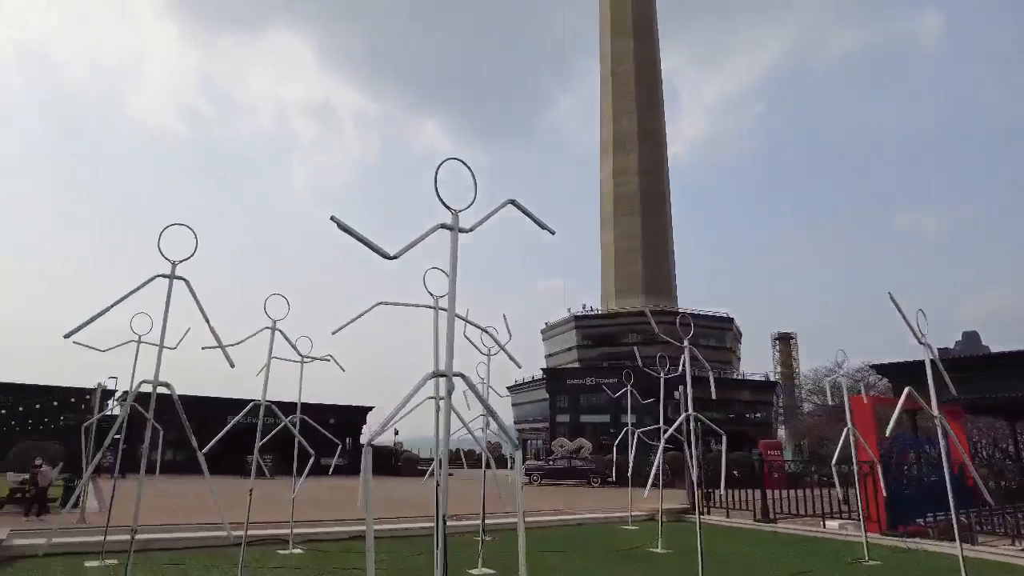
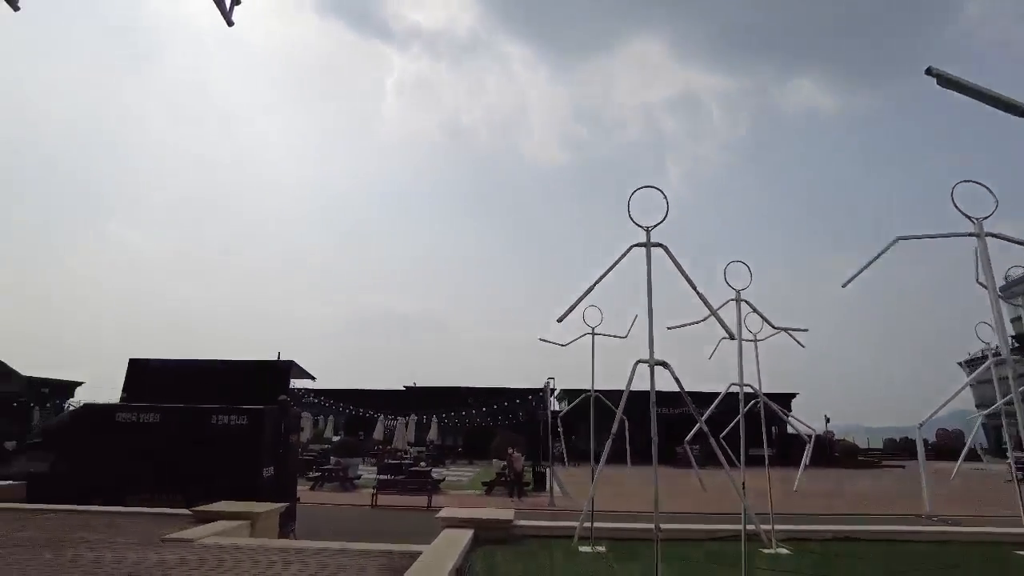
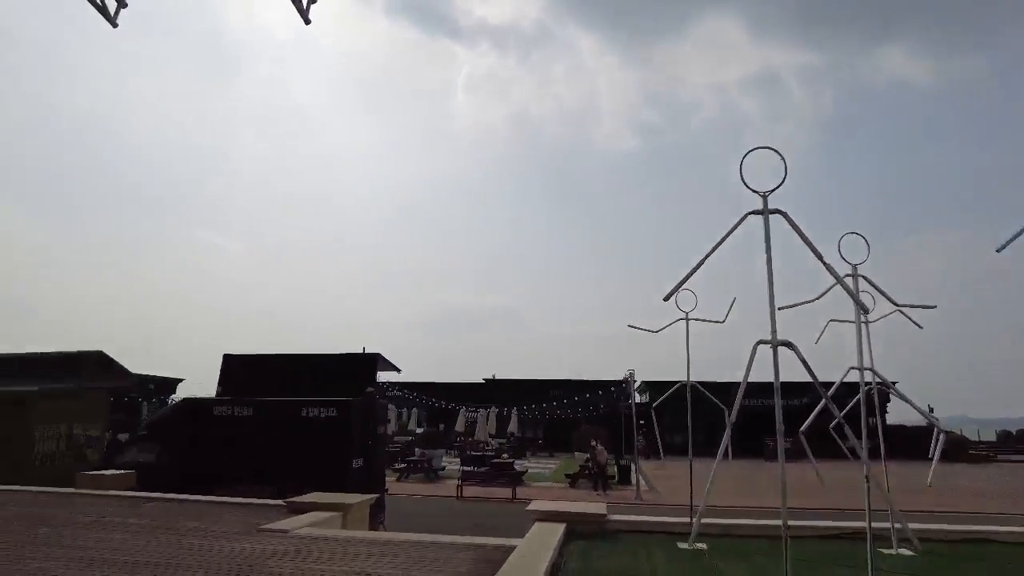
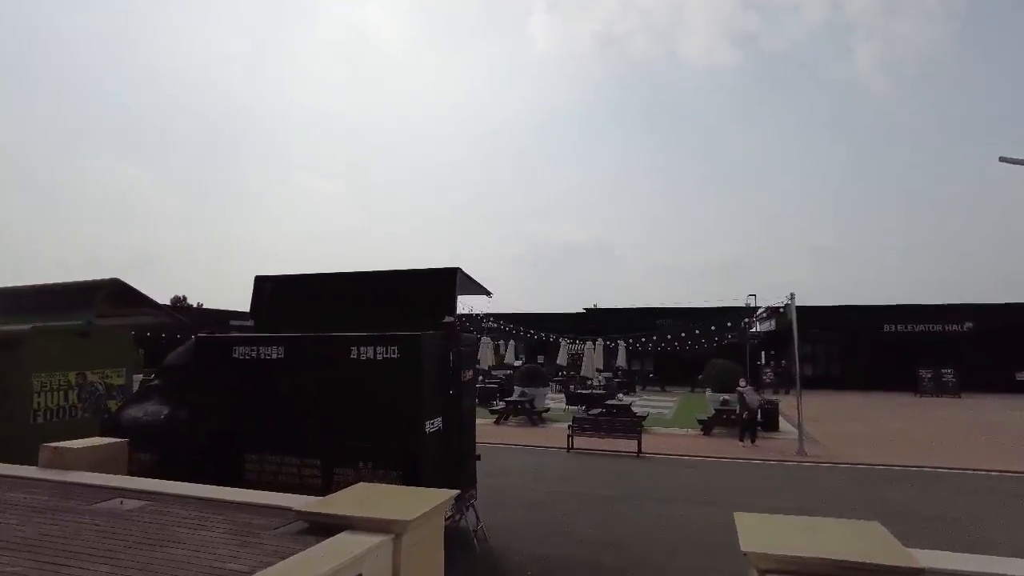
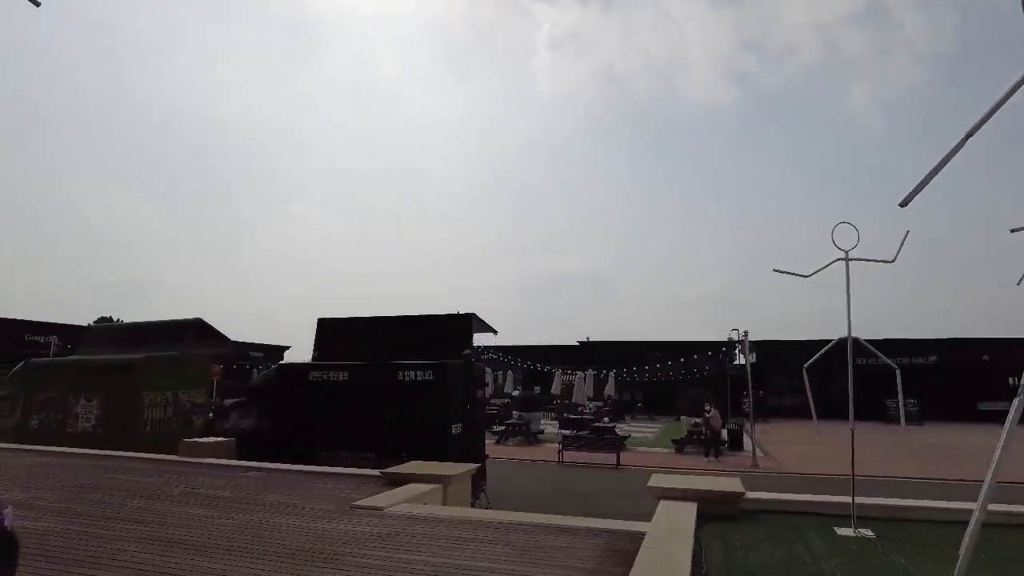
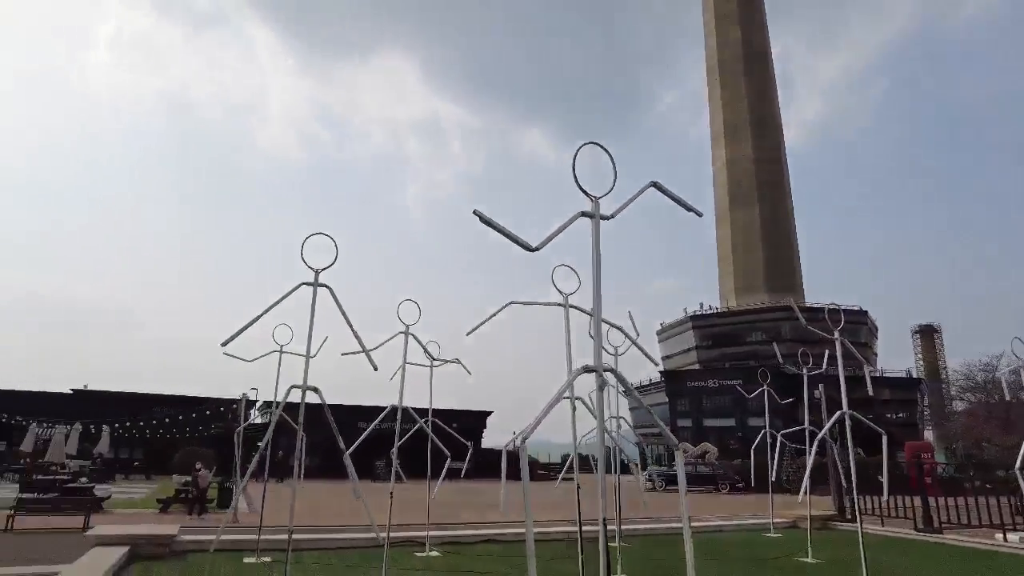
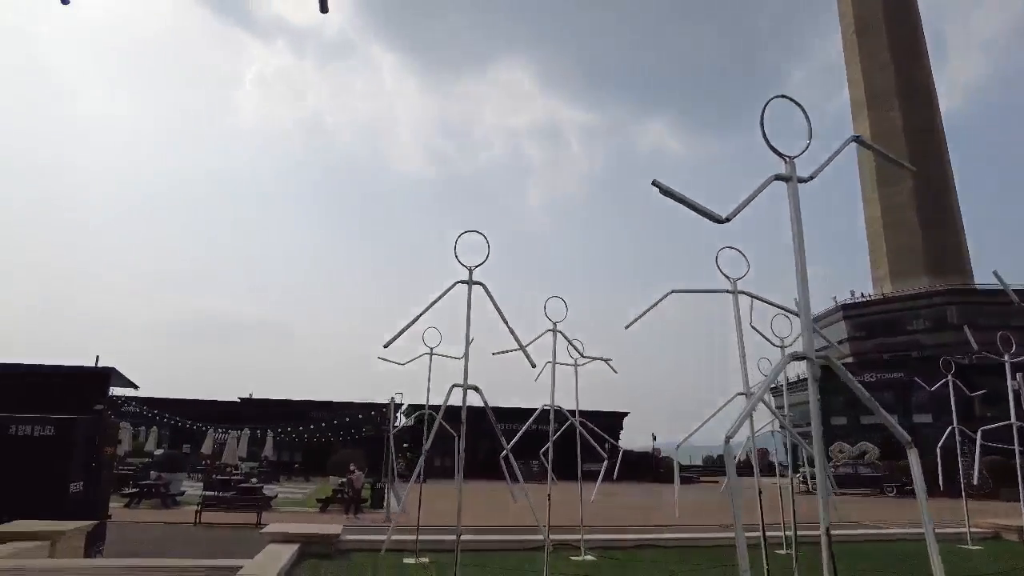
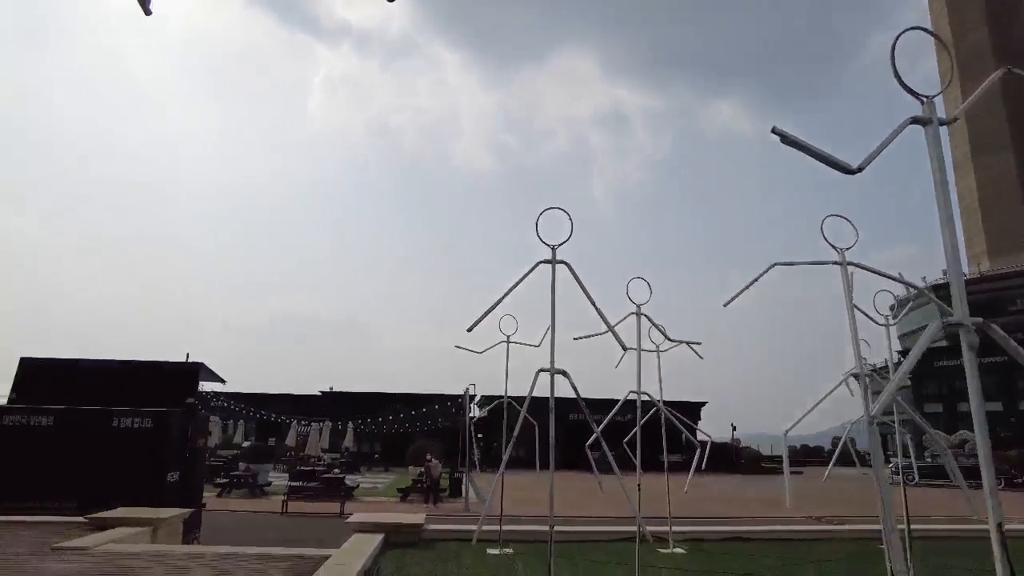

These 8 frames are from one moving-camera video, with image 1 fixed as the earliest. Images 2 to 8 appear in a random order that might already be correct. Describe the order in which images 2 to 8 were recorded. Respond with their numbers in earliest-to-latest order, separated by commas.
6, 7, 8, 2, 3, 5, 4
